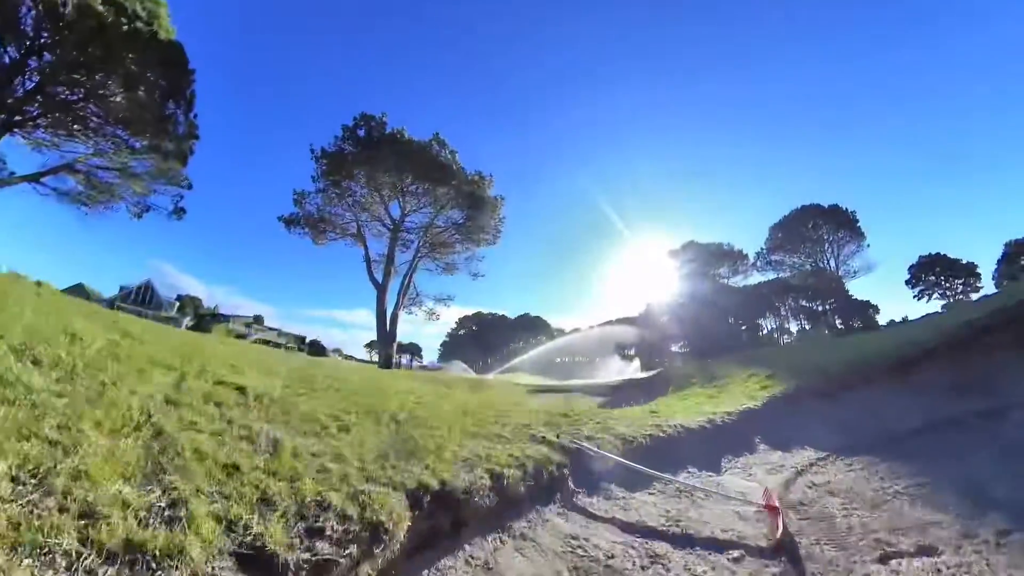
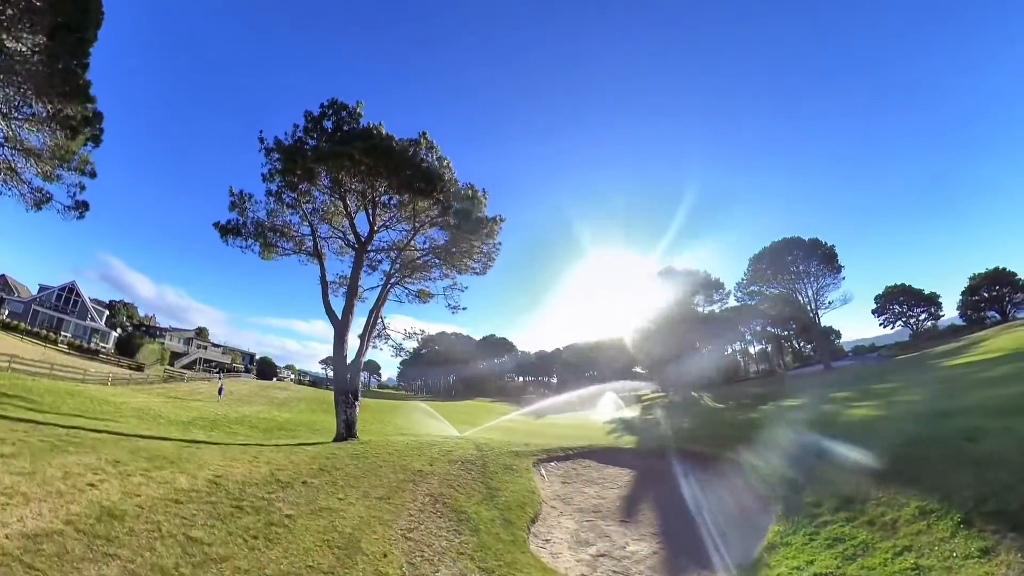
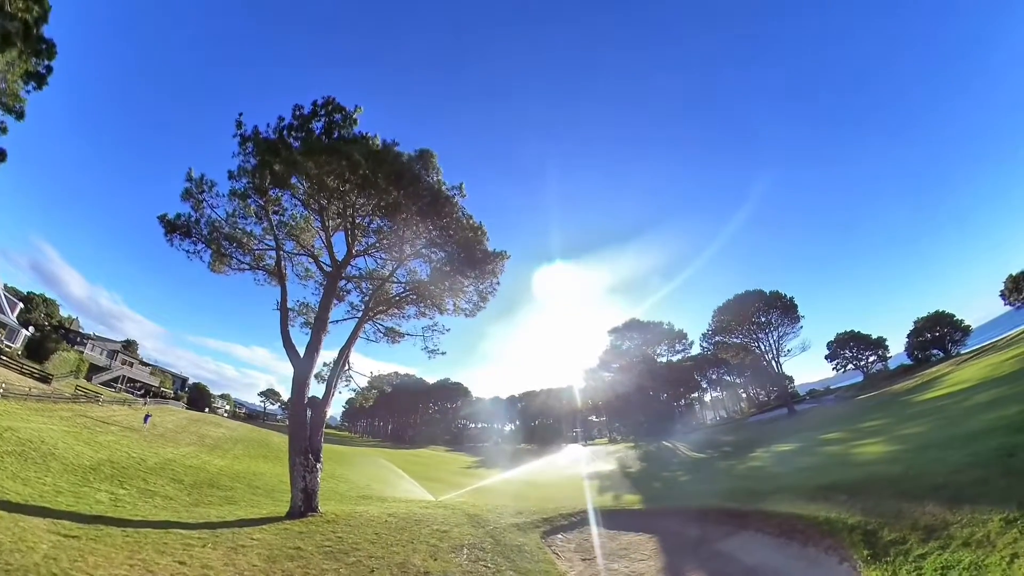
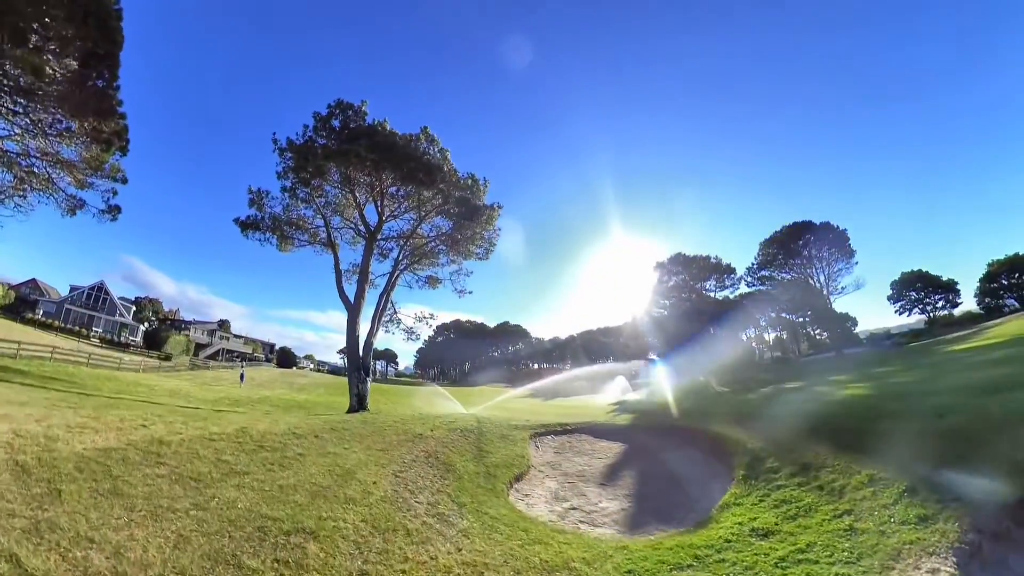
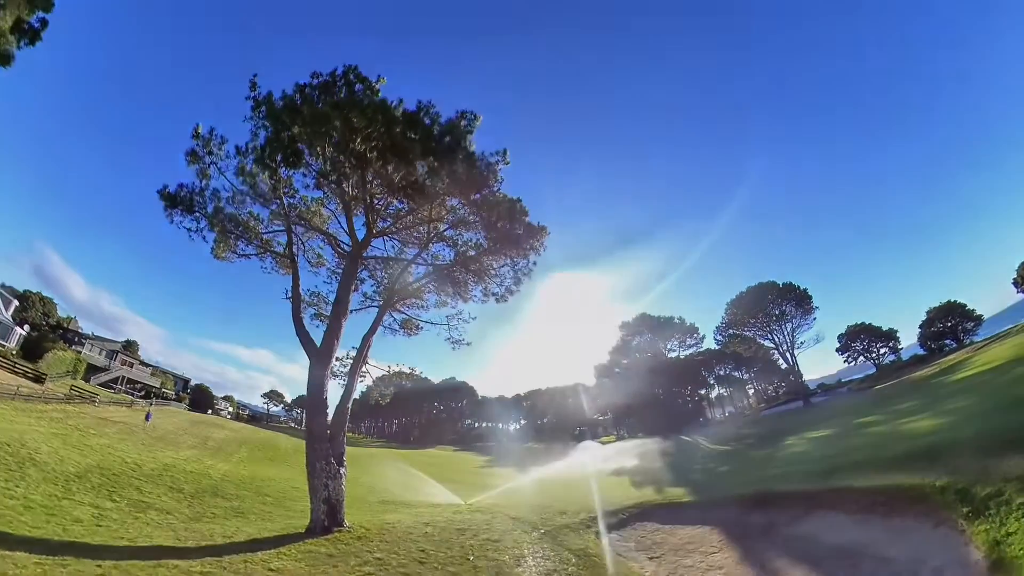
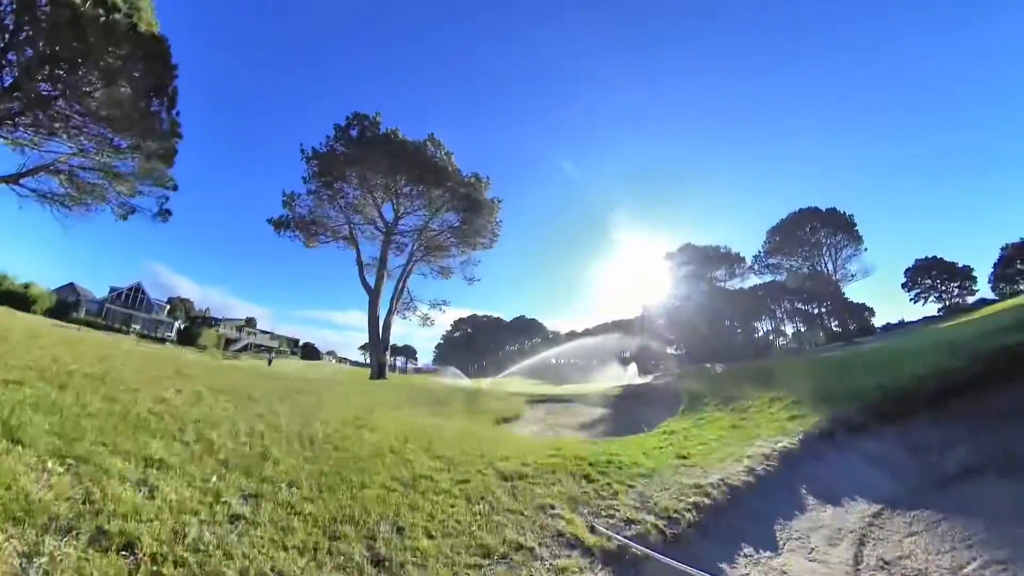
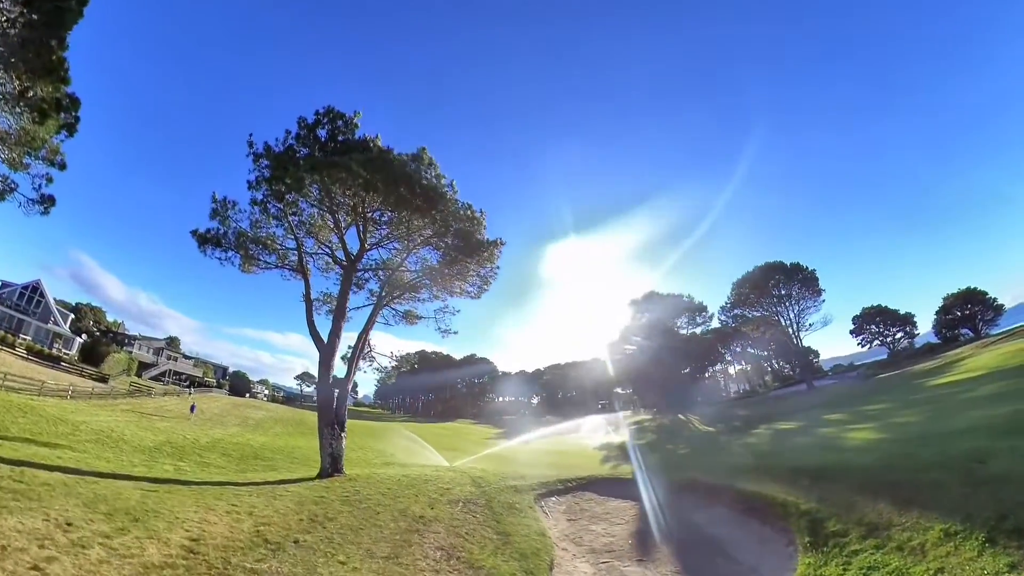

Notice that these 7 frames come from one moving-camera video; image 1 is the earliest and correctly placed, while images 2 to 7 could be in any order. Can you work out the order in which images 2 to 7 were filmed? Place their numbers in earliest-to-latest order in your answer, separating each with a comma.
6, 4, 2, 7, 3, 5
